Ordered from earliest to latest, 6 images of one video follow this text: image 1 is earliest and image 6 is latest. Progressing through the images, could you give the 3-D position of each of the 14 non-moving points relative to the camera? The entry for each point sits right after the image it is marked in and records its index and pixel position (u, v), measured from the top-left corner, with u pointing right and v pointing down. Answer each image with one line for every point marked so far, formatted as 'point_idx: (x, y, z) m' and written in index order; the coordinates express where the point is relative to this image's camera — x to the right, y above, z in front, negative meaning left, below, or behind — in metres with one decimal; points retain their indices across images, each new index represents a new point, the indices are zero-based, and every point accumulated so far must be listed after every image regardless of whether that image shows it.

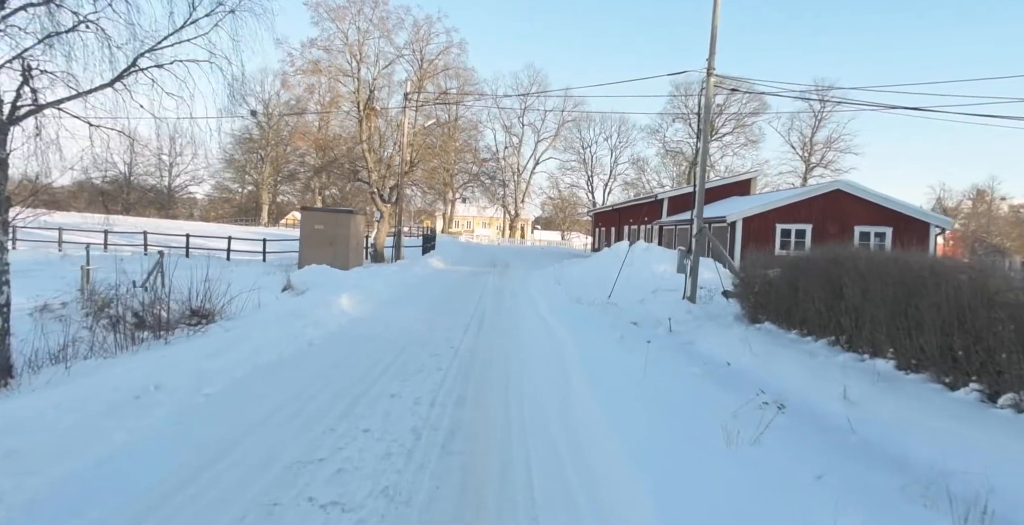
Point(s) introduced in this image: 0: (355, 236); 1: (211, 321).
0: (-5.3, +0.9, +19.7) m
1: (-4.7, -0.9, +9.0) m
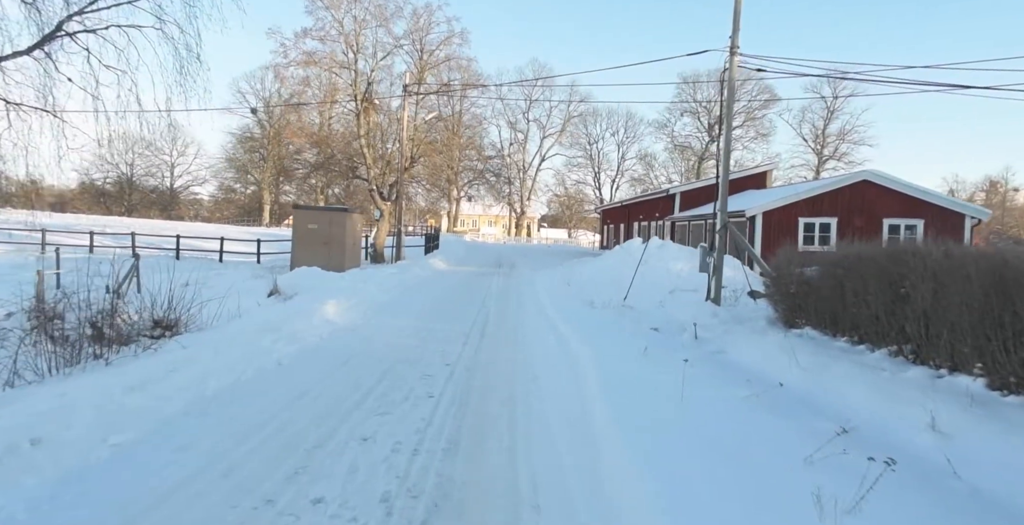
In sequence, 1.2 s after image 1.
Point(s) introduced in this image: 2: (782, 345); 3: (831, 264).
0: (-5.1, +0.9, +18.6) m
1: (-4.6, -1.0, +8.0) m
2: (+3.9, -1.2, +8.3) m
3: (+4.6, 0.0, +8.4) m
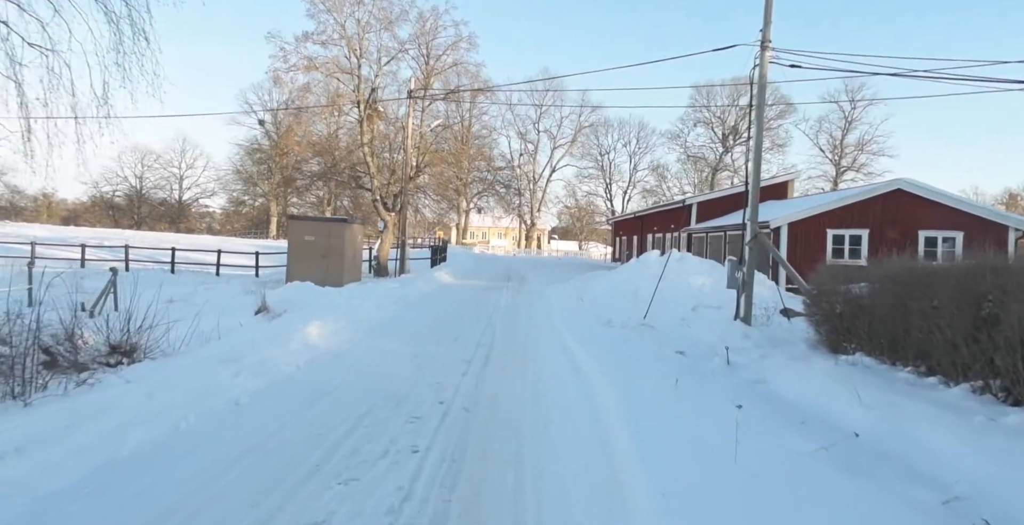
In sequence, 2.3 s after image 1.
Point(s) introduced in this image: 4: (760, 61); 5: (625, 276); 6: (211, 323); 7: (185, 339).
0: (-4.9, +0.5, +17.7) m
1: (-4.5, -1.2, +7.0) m
2: (+4.0, -1.4, +7.1) m
3: (+4.7, -0.2, +7.3) m
4: (+4.4, +3.6, +10.4) m
5: (+3.4, -0.4, +17.5) m
6: (-5.1, -1.0, +9.8) m
7: (-4.6, -1.1, +8.2) m
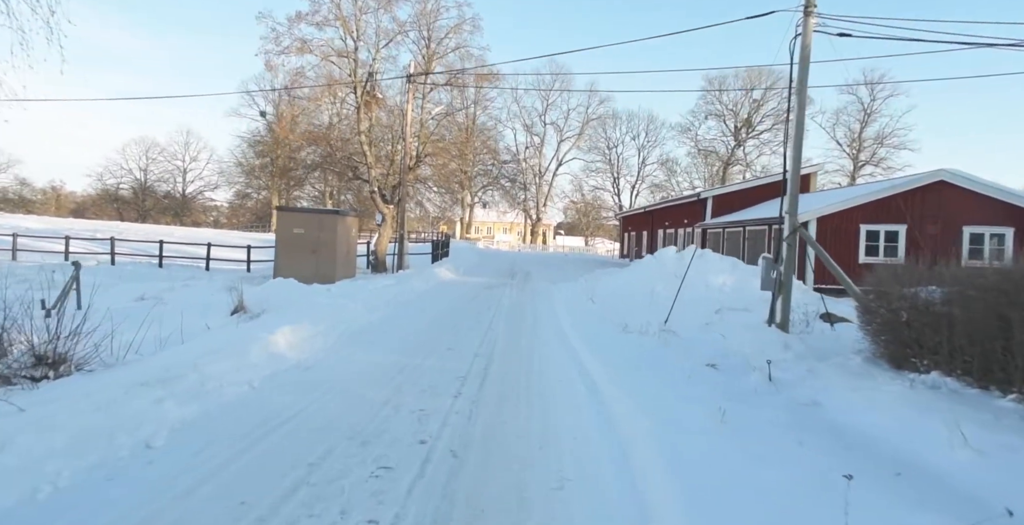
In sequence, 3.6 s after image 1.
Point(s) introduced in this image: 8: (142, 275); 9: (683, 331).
0: (-4.7, +0.6, +16.4) m
1: (-4.5, -1.1, +5.7) m
2: (+4.0, -1.4, +5.8) m
3: (+4.8, -0.2, +5.9) m
4: (+4.5, +3.6, +9.0) m
5: (+3.6, -0.3, +16.2) m
6: (-5.0, -0.9, +8.5) m
7: (-4.6, -1.0, +7.0) m
8: (-11.3, -0.4, +17.6) m
9: (+3.0, -1.2, +10.0) m
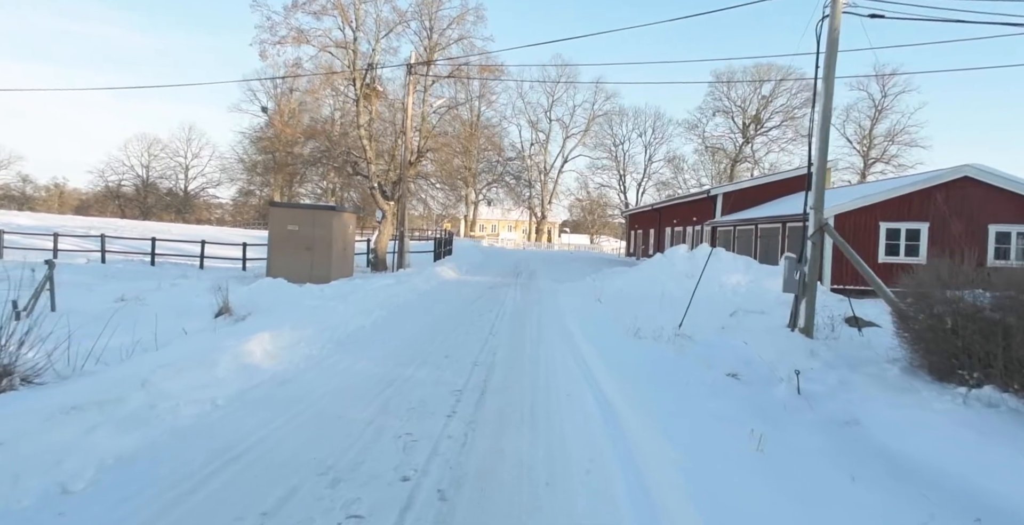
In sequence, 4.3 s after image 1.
0: (-4.6, +0.6, +15.8) m
1: (-4.5, -1.1, +5.1) m
2: (+4.0, -1.4, +5.1) m
3: (+4.8, -0.2, +5.2) m
4: (+4.6, +3.6, +8.3) m
5: (+3.6, -0.3, +15.5) m
6: (-5.0, -0.9, +7.9) m
7: (-4.6, -1.0, +6.4) m
8: (-11.2, -0.3, +17.0) m
9: (+3.0, -1.2, +9.3) m
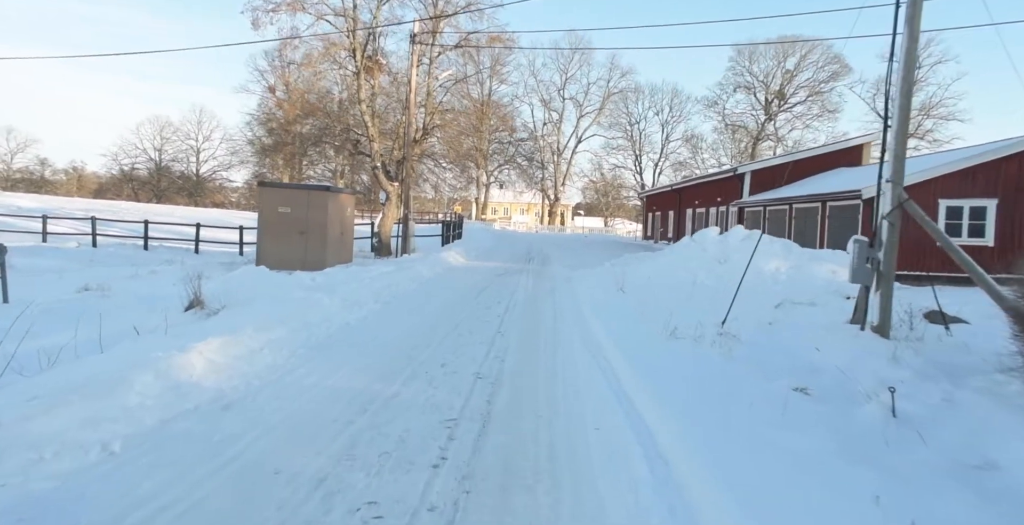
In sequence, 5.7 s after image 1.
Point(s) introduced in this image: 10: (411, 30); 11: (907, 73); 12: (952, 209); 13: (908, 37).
0: (-4.3, +1.0, +14.4) m
1: (-4.4, -1.1, +3.8) m
2: (+4.1, -1.3, +3.7) m
3: (+4.9, -0.1, +3.7) m
4: (+4.7, +3.8, +6.7) m
5: (+4.0, +0.1, +14.0) m
6: (-4.8, -0.8, +6.6) m
7: (-4.4, -0.9, +5.1) m
8: (-10.8, +0.1, +15.9) m
9: (+3.2, -1.0, +7.9) m
10: (-3.4, +7.9, +19.7) m
11: (+4.9, +2.4, +7.2) m
12: (+10.9, +1.3, +14.6) m
13: (+4.9, +2.9, +7.2) m
